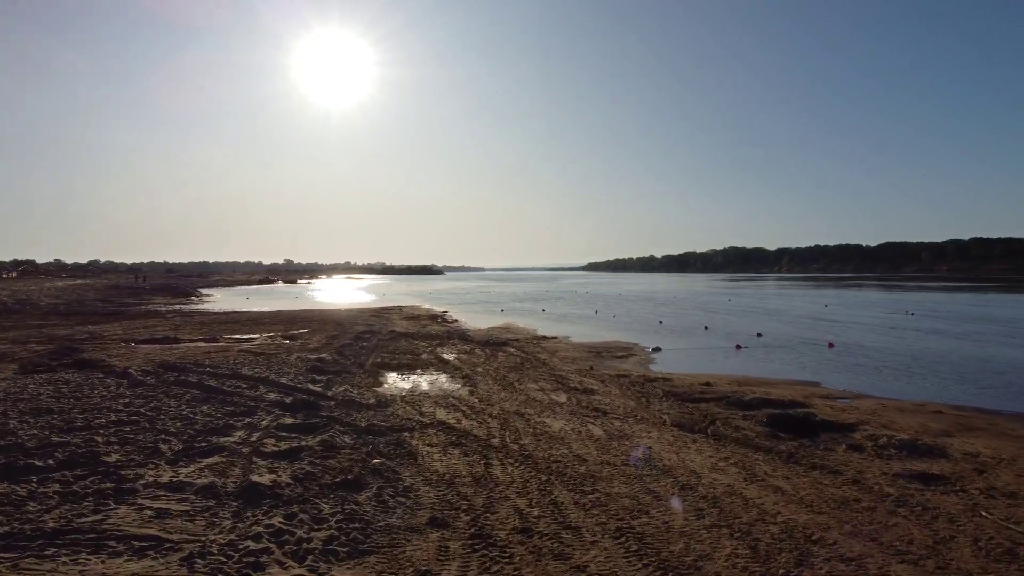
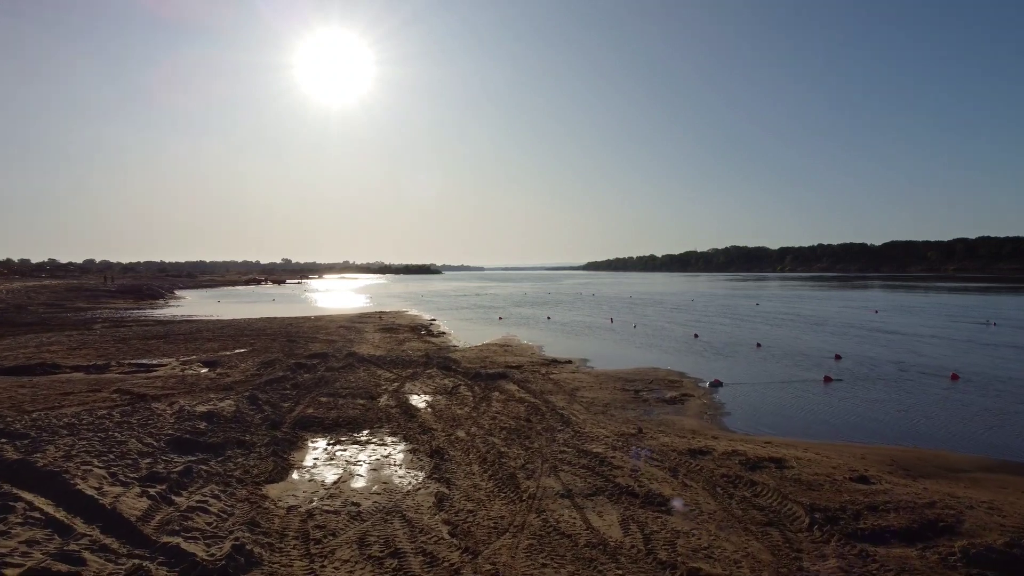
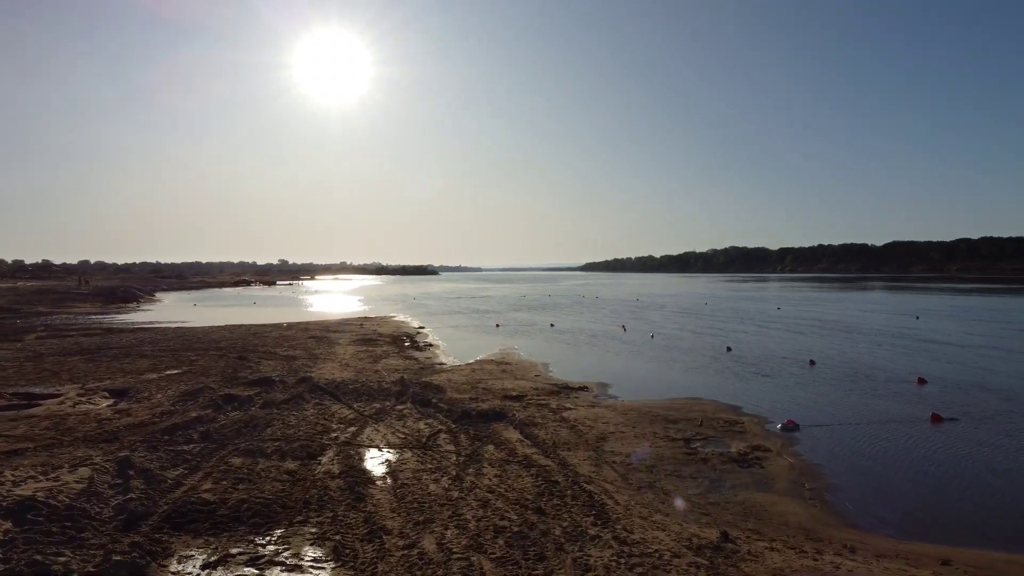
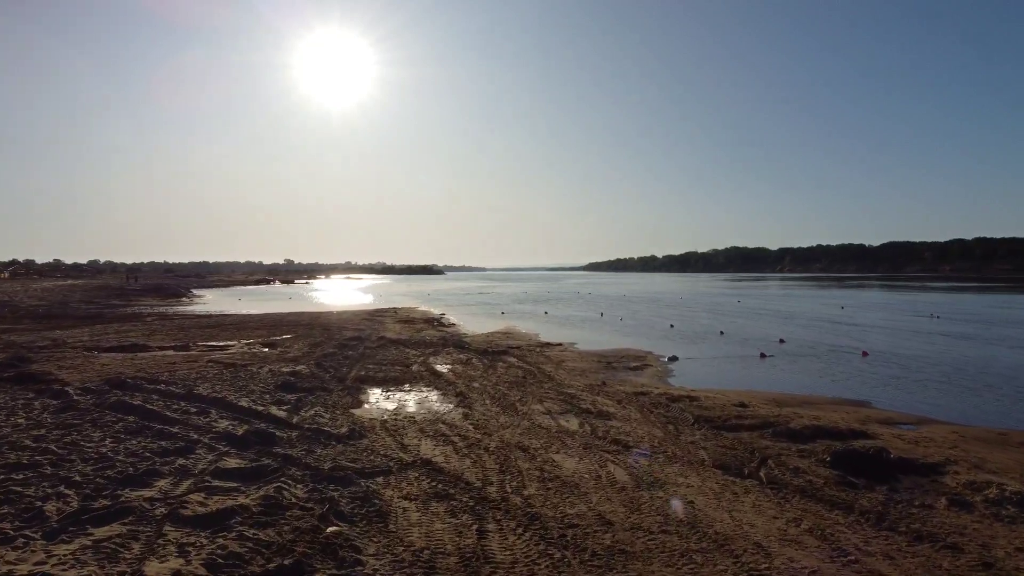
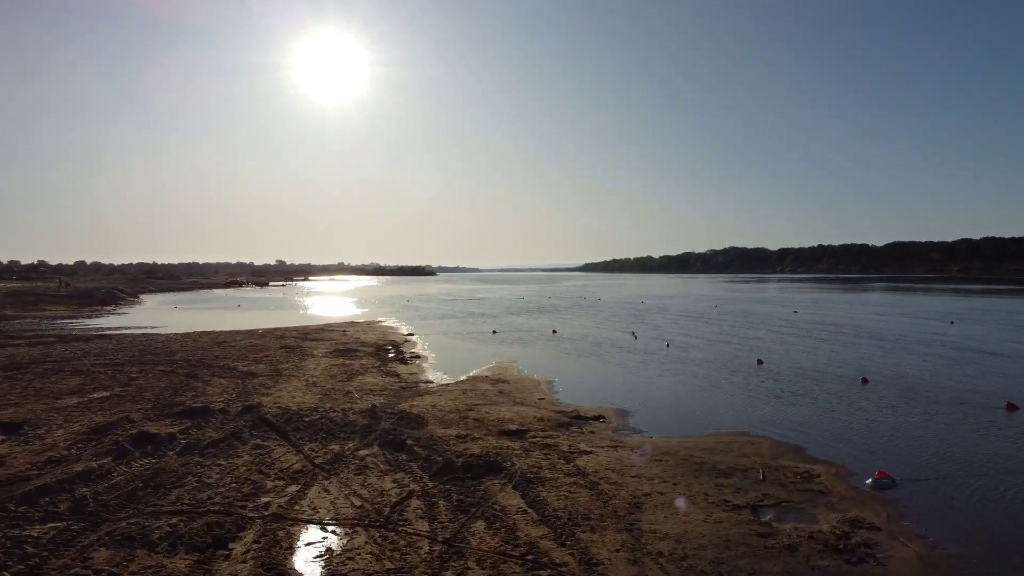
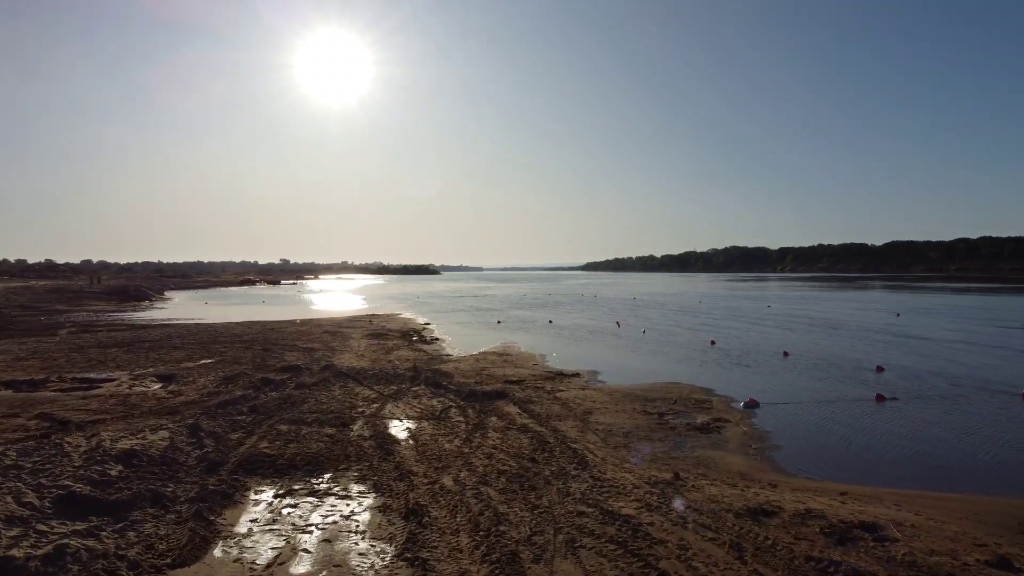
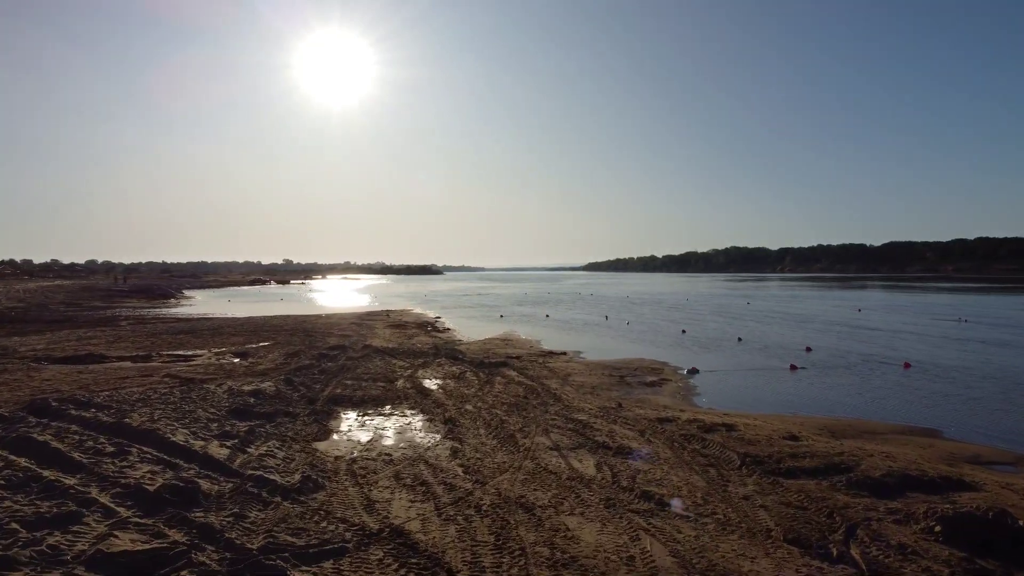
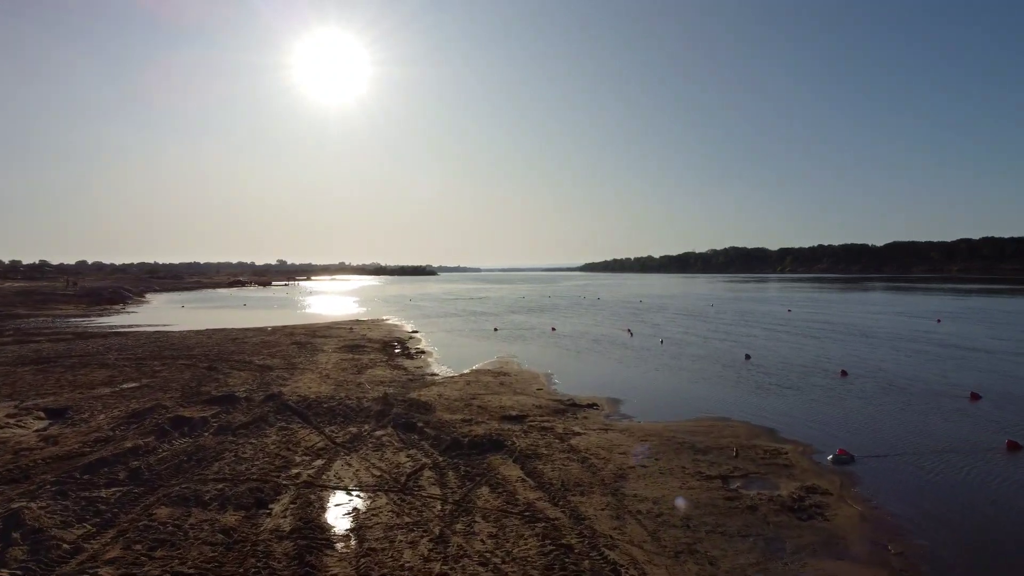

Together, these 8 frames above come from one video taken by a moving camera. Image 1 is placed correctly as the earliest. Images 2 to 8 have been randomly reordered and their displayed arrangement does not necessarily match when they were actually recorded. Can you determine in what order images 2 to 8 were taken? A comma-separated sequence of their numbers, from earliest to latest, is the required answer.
4, 7, 2, 6, 3, 8, 5
